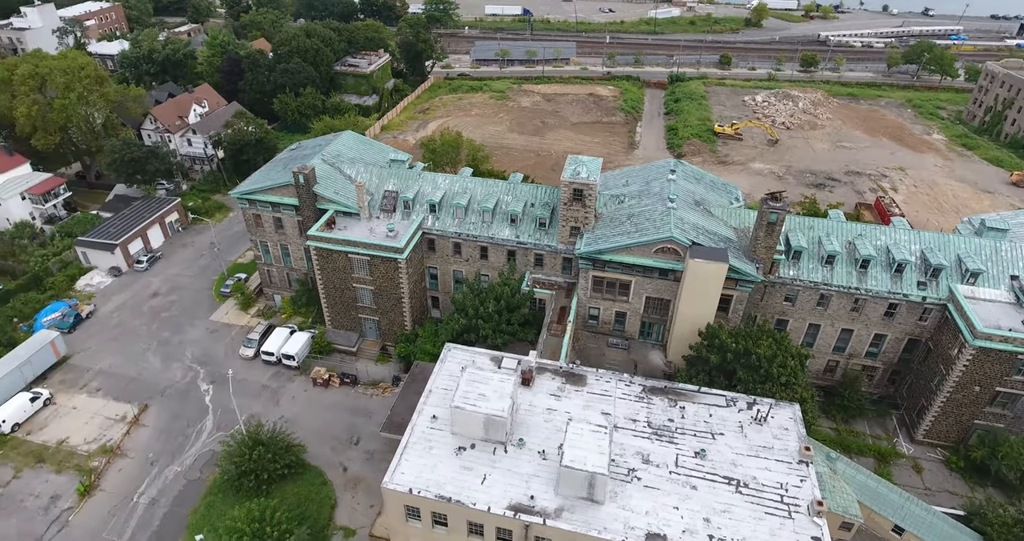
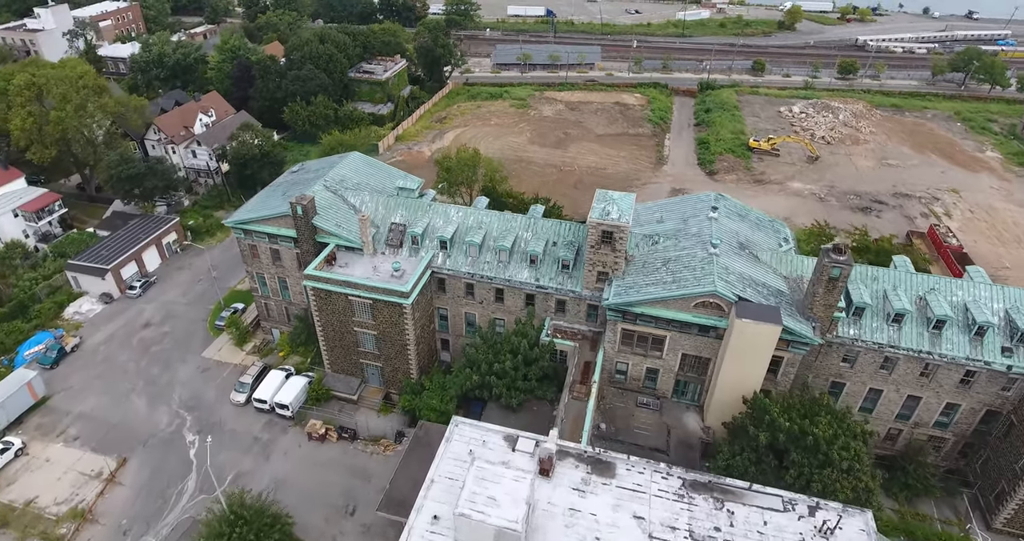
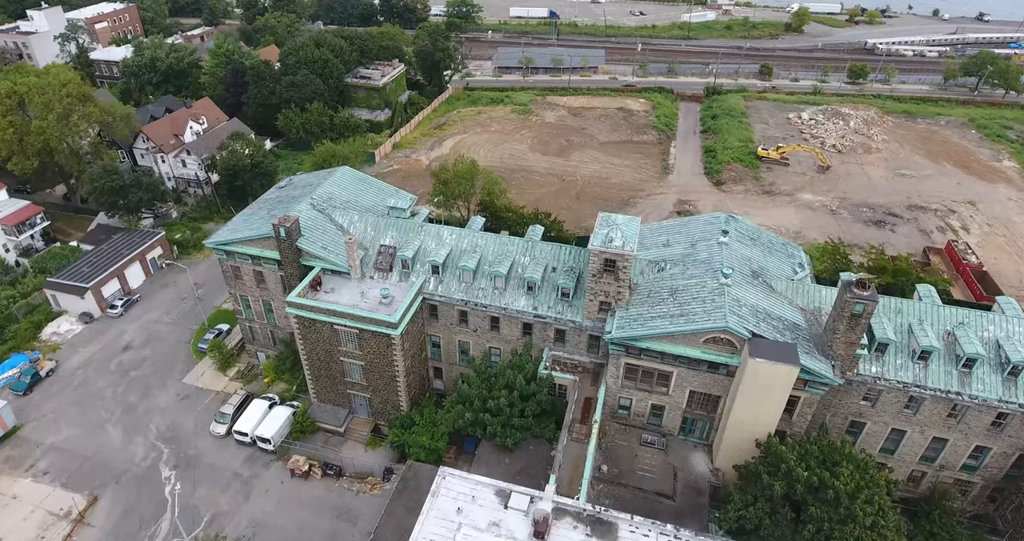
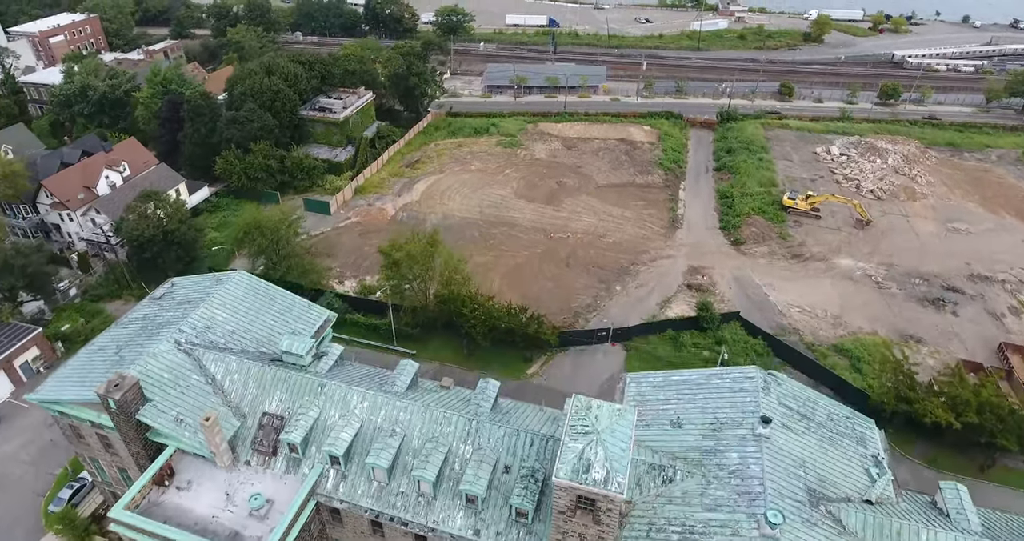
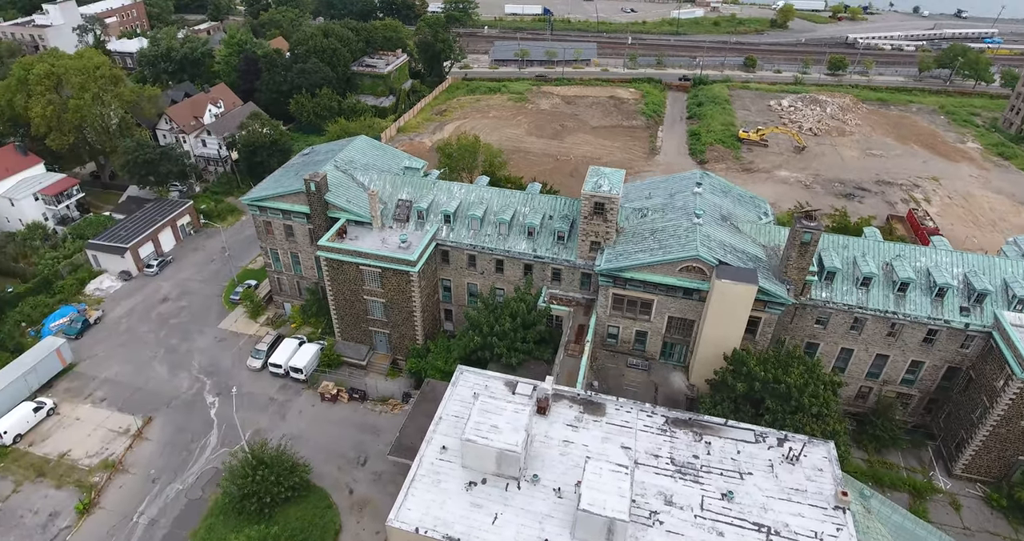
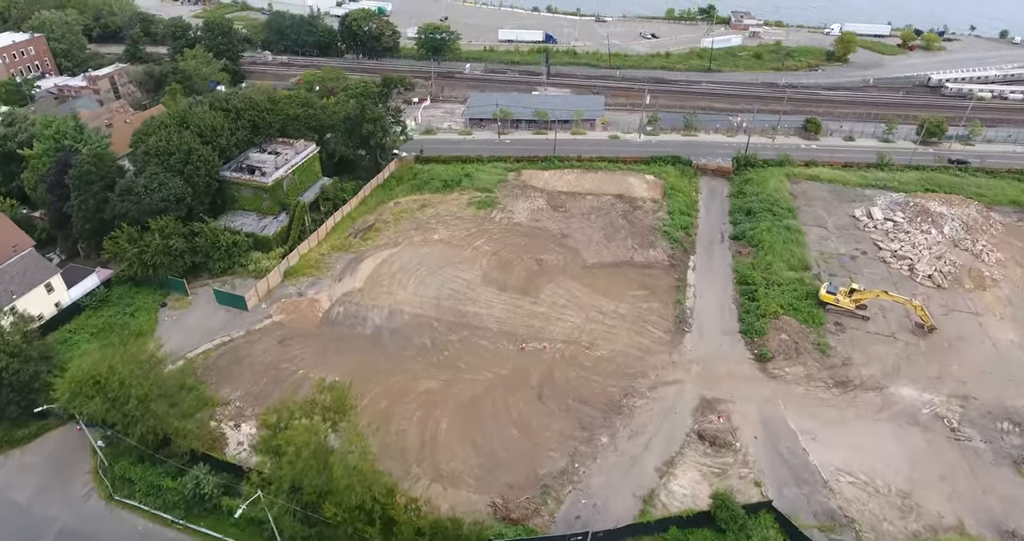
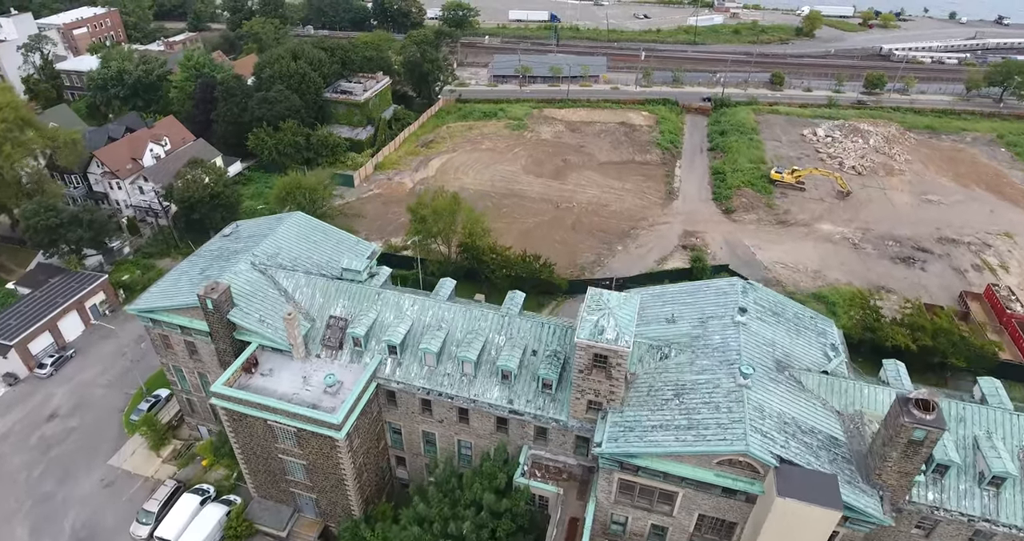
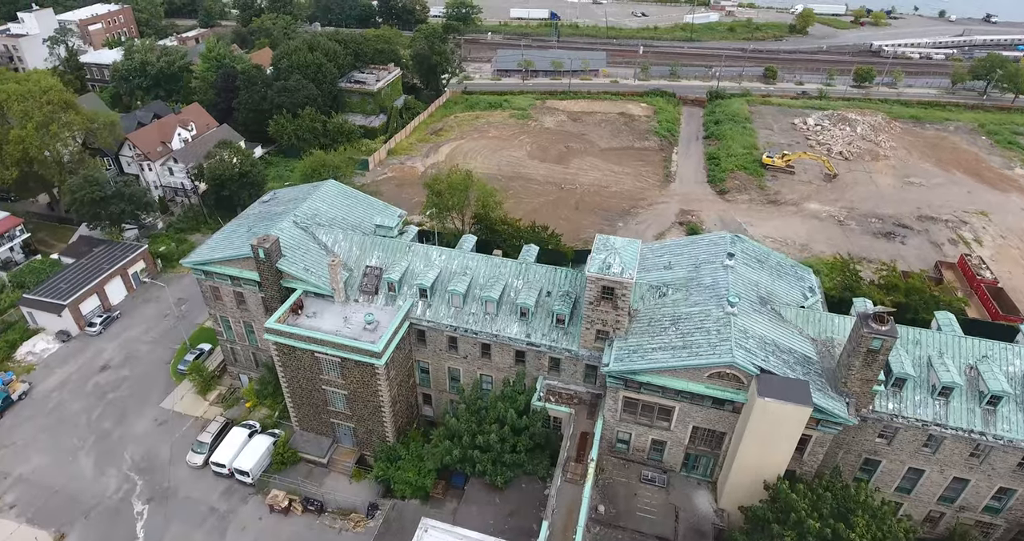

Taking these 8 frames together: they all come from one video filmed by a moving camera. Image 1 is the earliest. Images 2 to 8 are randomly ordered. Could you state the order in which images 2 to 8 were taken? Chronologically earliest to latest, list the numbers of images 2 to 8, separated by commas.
5, 2, 3, 8, 7, 4, 6
